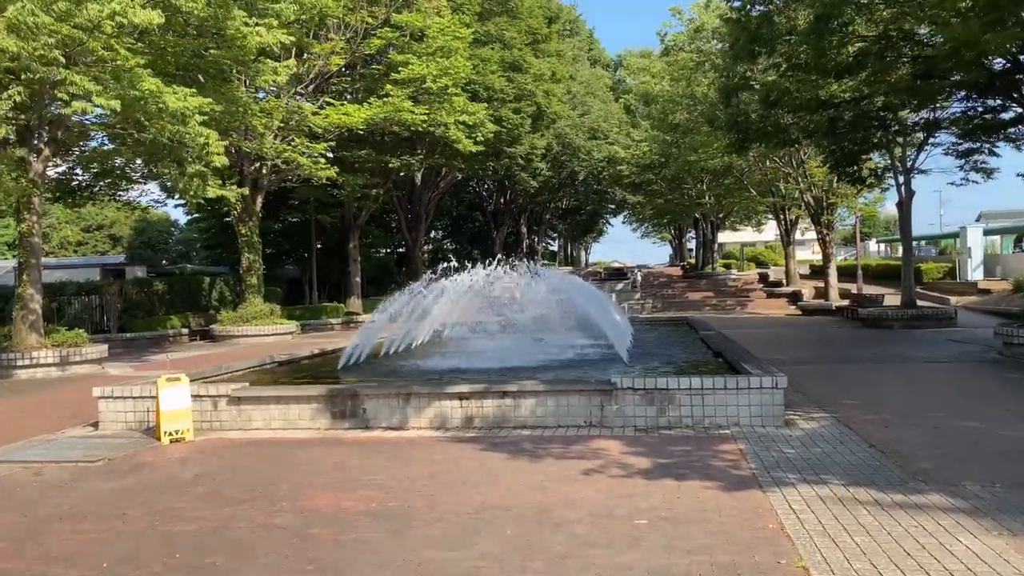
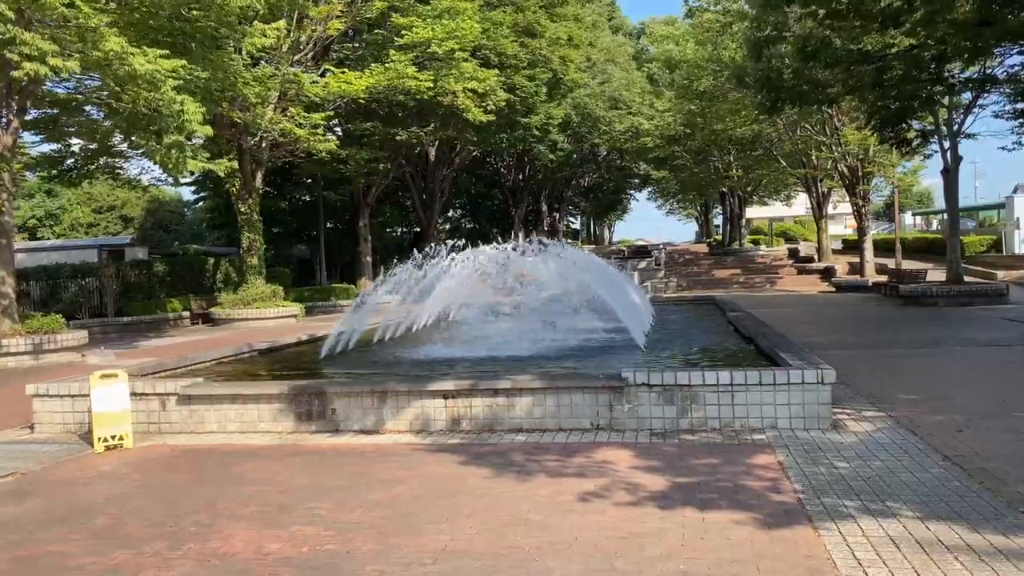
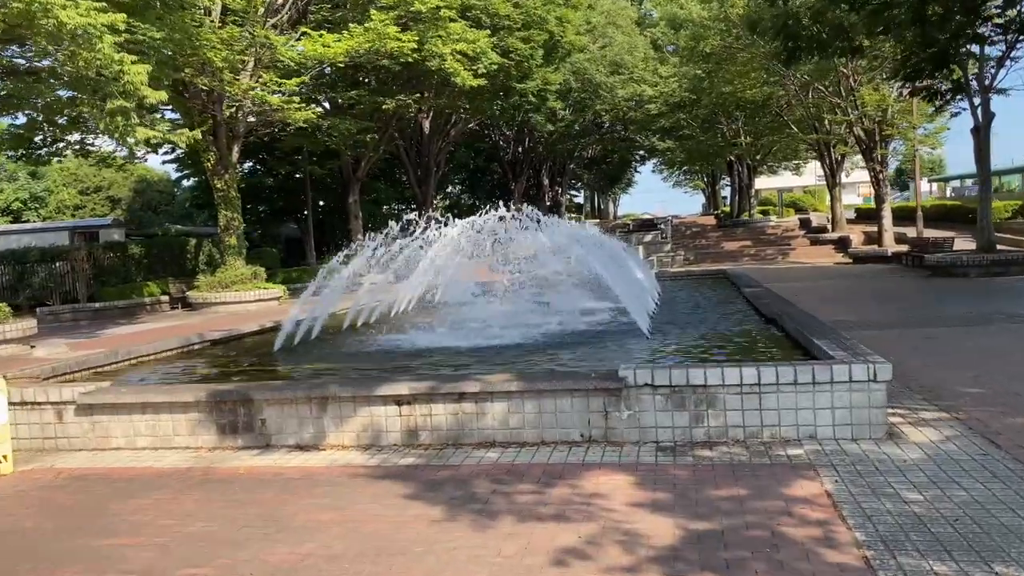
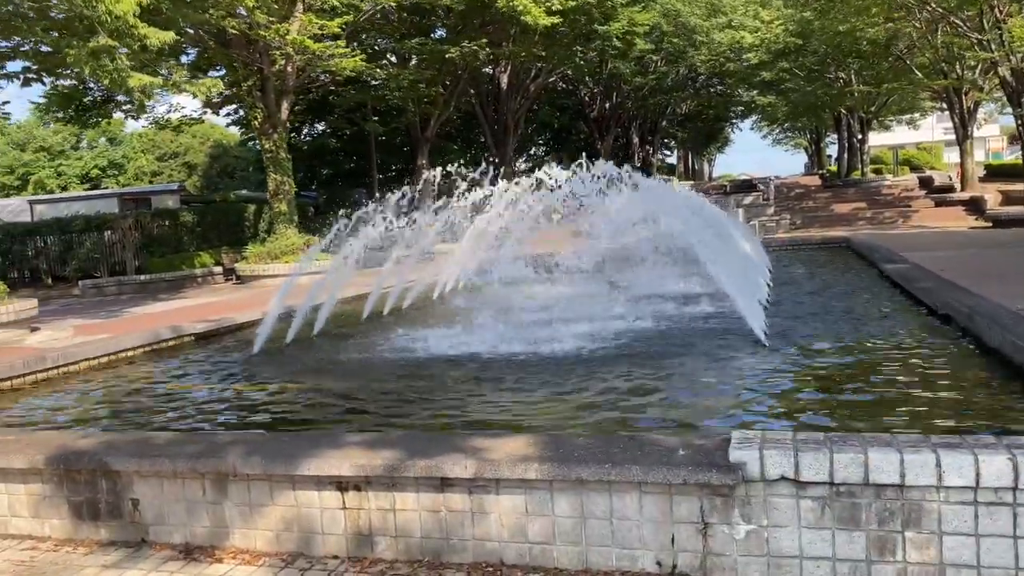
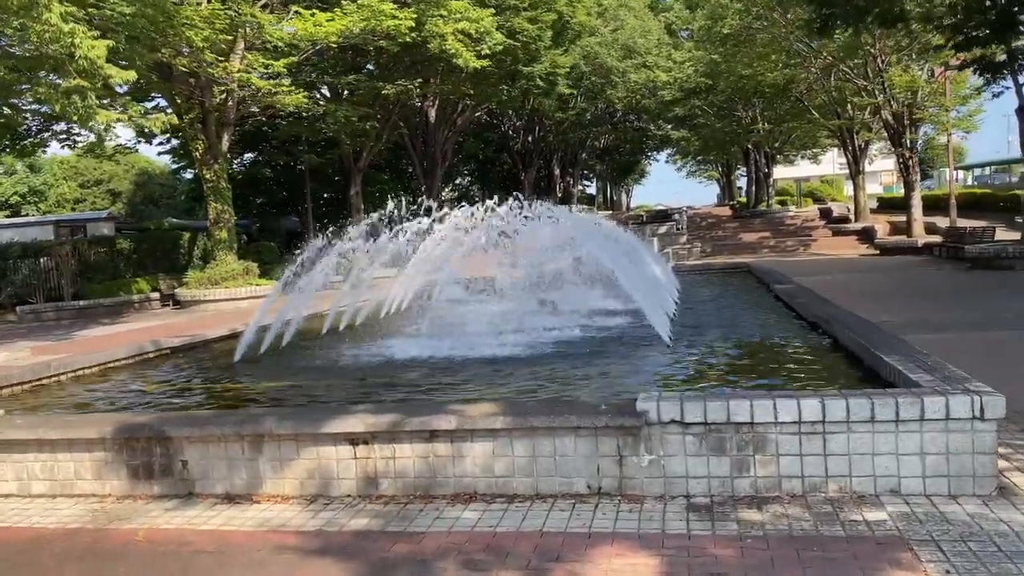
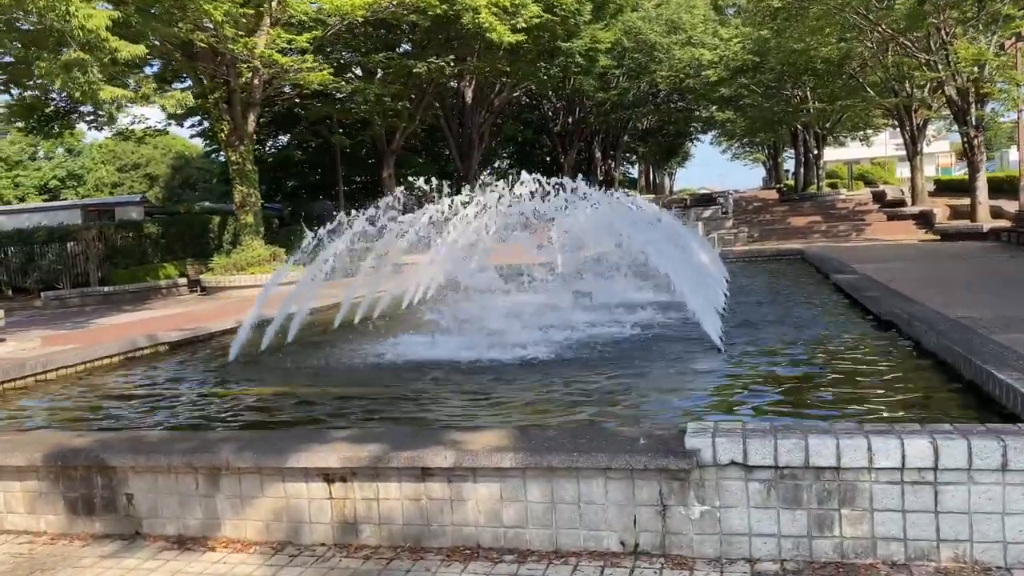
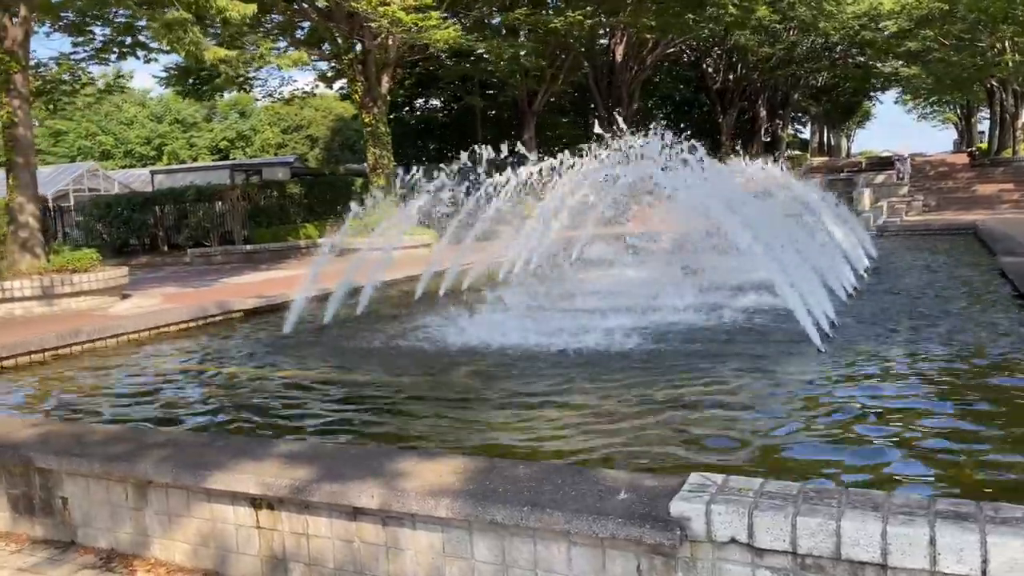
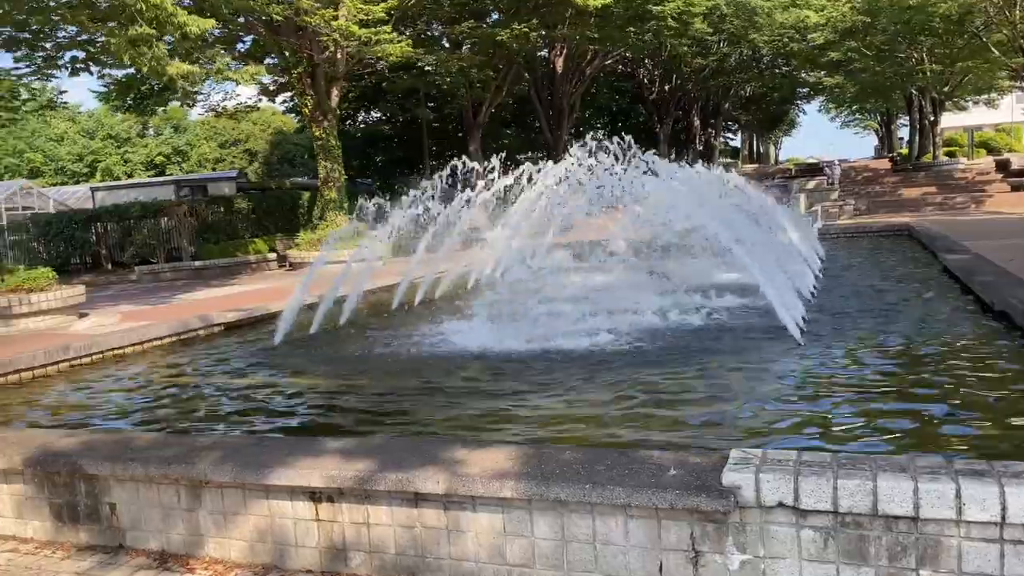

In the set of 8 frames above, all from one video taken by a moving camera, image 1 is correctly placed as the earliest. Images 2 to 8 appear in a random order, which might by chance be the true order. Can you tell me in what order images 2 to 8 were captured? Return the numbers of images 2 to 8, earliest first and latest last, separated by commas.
2, 3, 5, 6, 4, 8, 7
